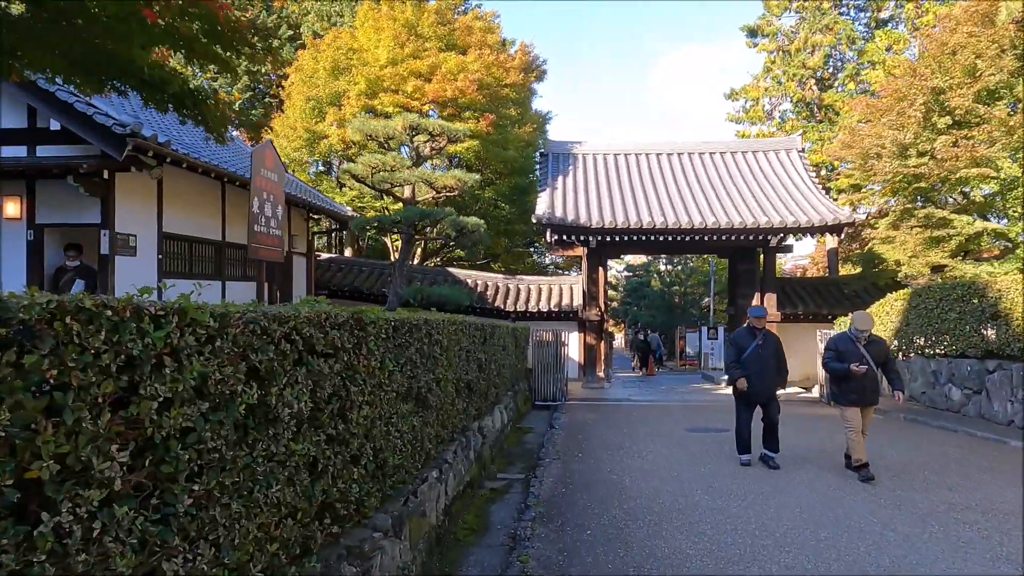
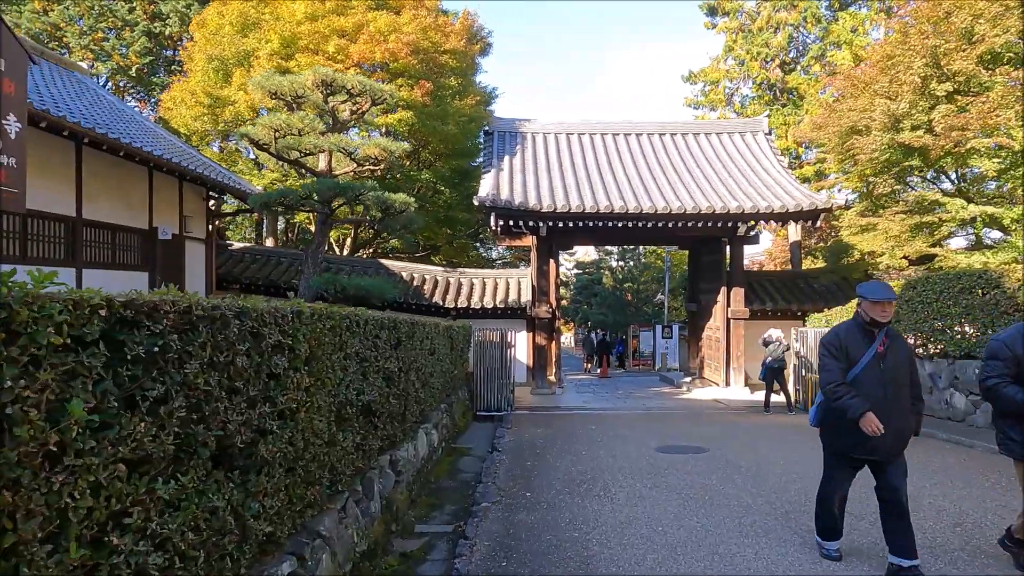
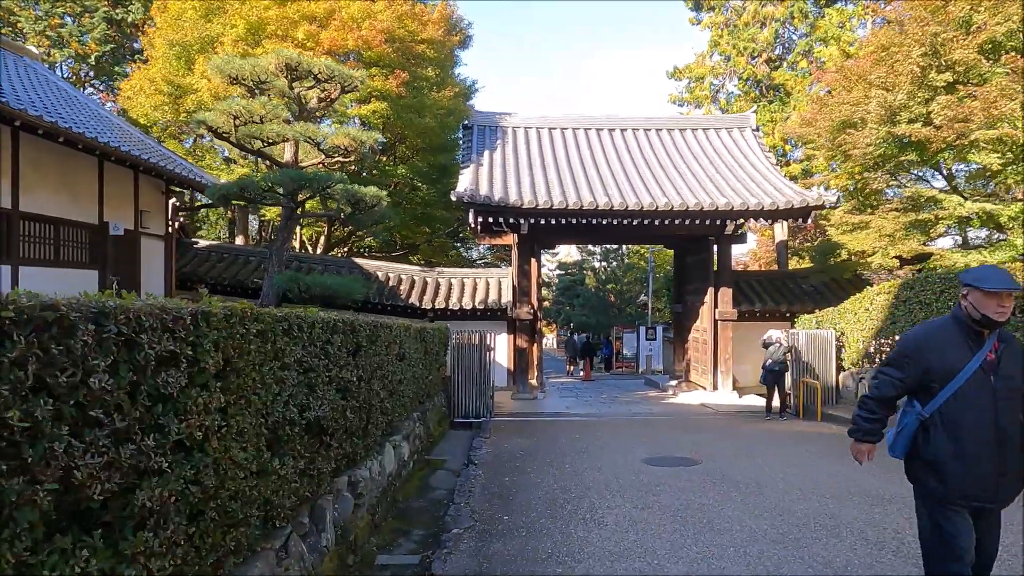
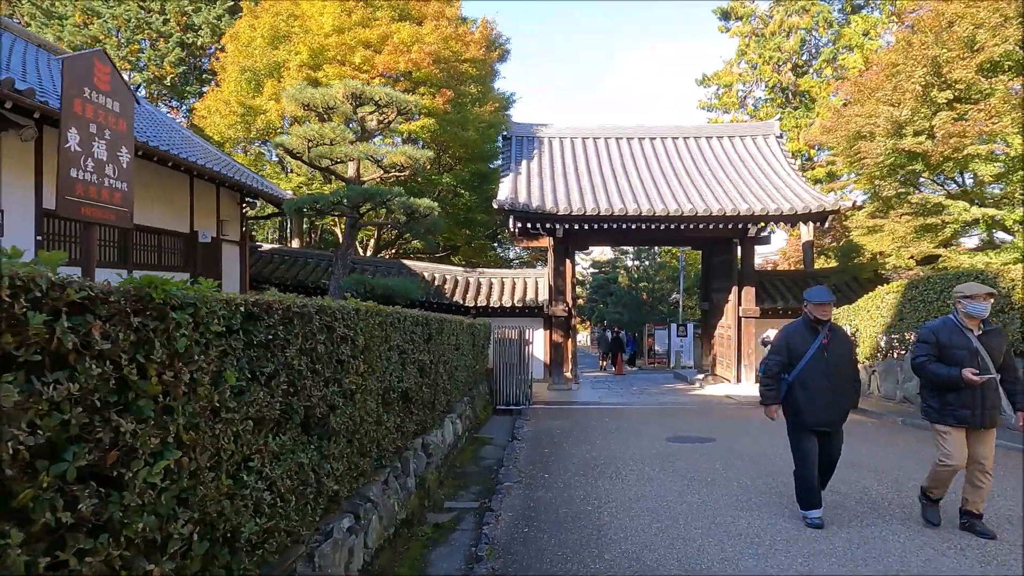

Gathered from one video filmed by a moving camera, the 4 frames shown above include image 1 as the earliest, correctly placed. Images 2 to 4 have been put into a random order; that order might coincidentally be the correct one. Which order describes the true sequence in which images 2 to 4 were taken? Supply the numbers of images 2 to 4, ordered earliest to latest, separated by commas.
4, 2, 3
